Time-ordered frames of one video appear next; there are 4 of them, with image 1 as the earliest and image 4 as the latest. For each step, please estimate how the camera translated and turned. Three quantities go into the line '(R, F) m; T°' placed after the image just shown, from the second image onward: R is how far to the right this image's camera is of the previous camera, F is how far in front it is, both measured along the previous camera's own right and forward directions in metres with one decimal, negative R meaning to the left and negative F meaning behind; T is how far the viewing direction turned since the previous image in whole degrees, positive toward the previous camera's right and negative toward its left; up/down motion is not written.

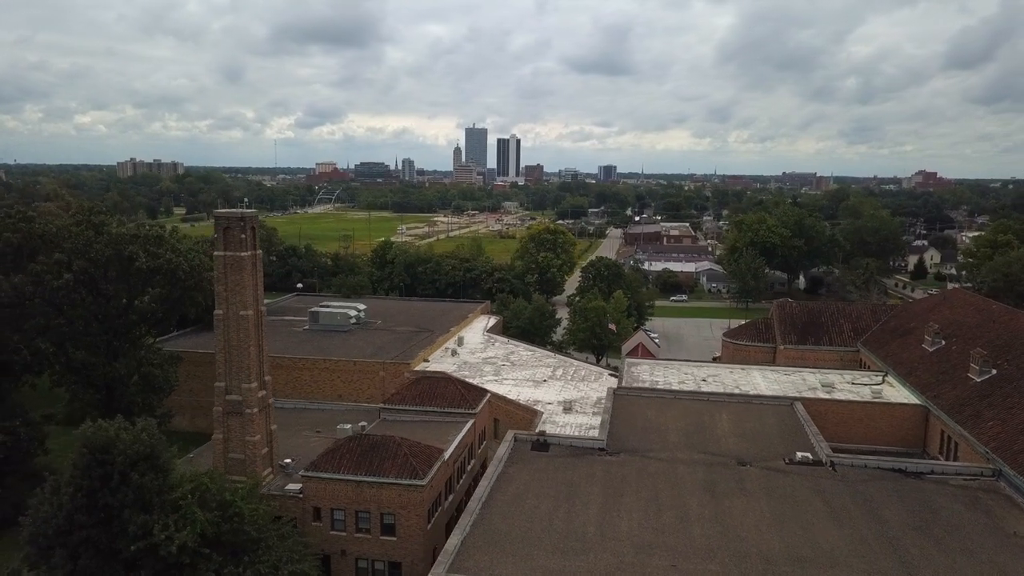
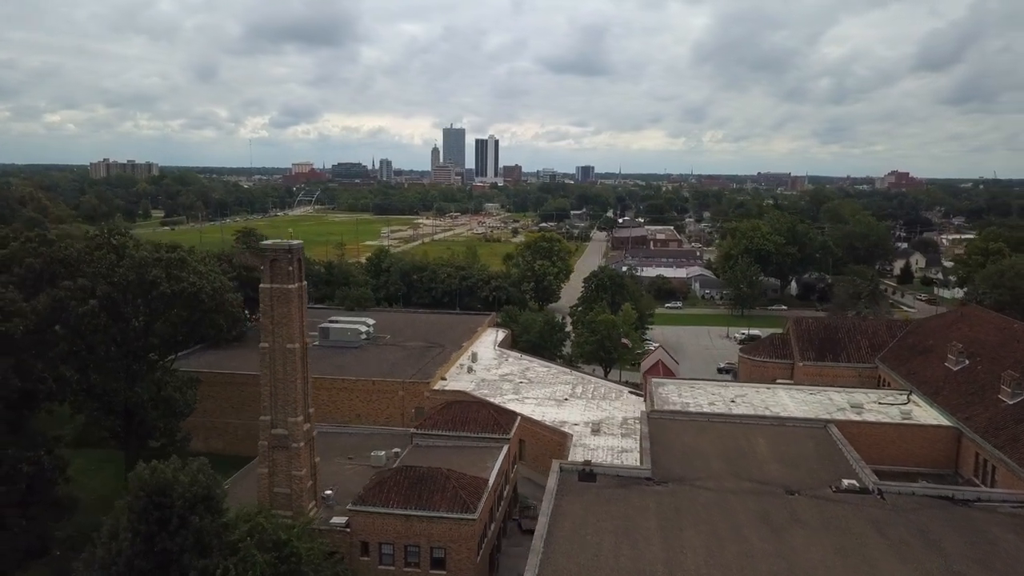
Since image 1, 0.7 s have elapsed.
(-1.6, +0.1) m; +2°
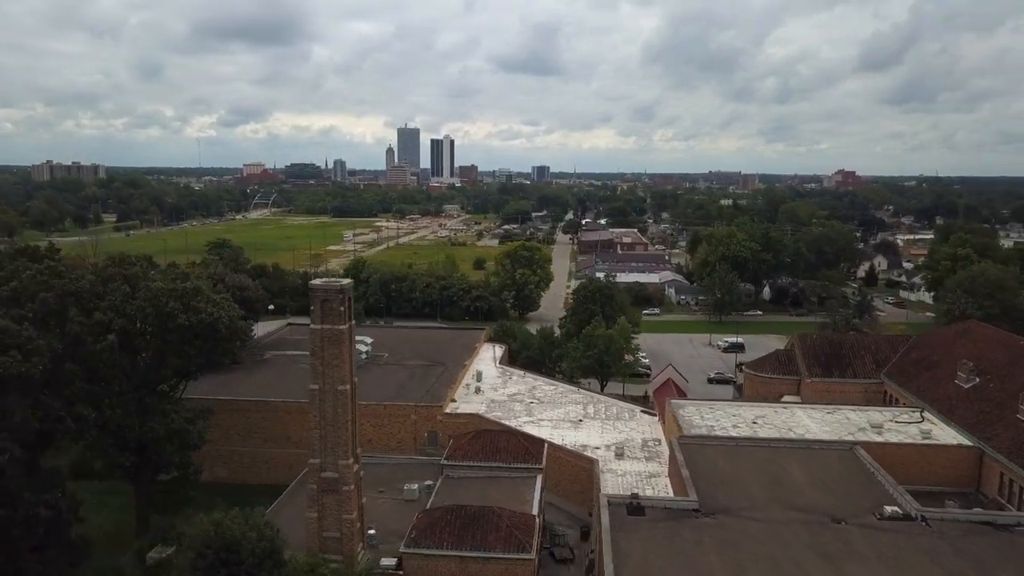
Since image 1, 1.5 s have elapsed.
(-2.1, +0.2) m; +3°
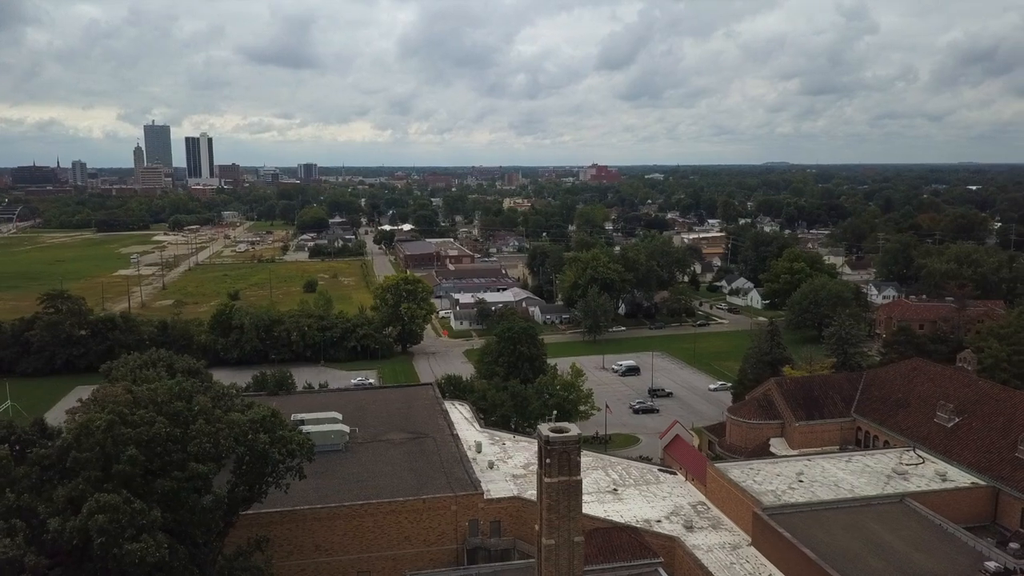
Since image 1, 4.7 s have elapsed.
(-9.1, +1.7) m; +17°
